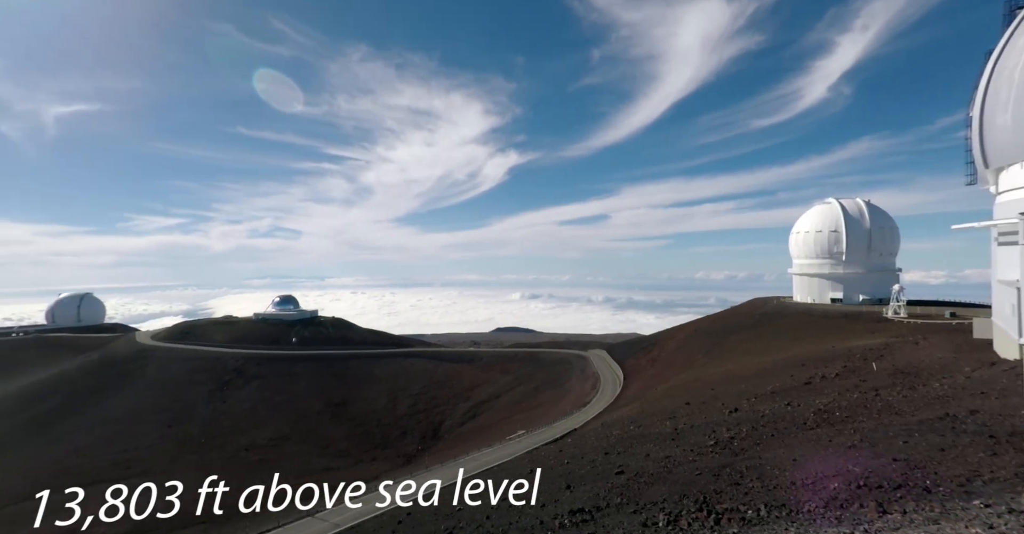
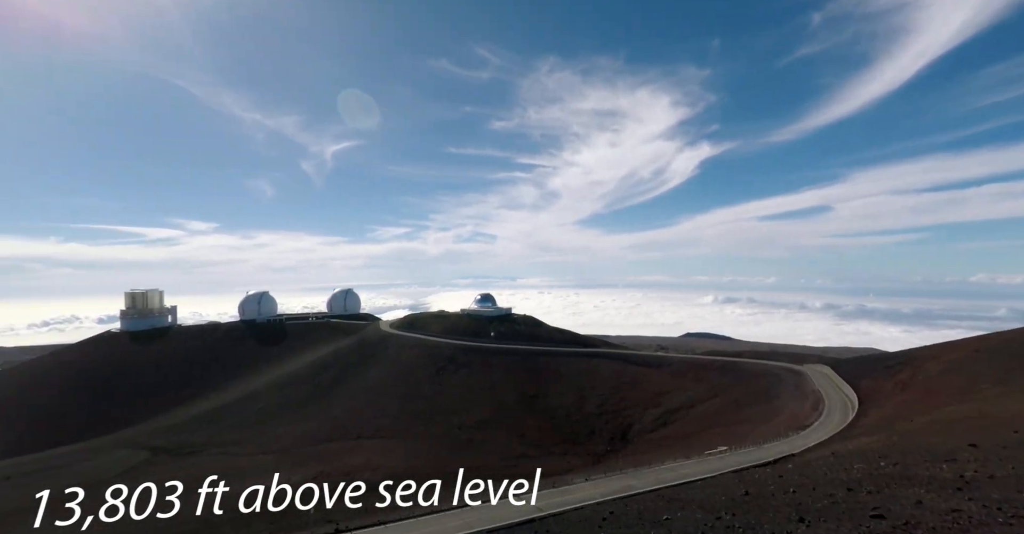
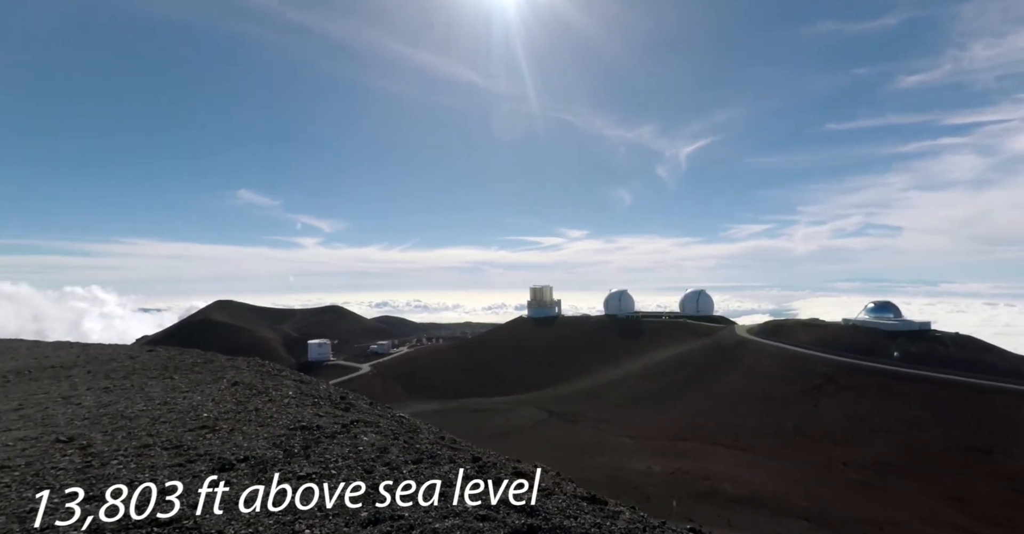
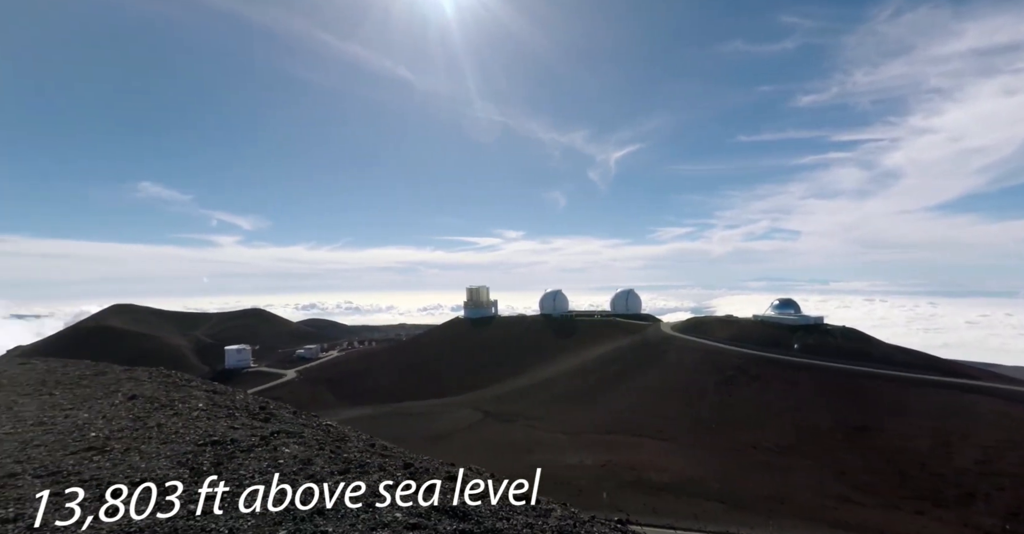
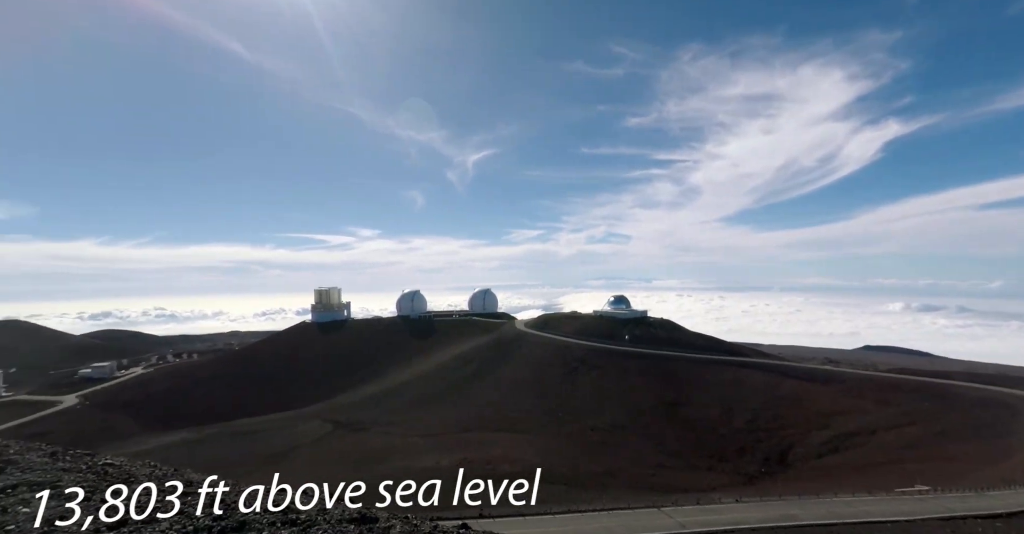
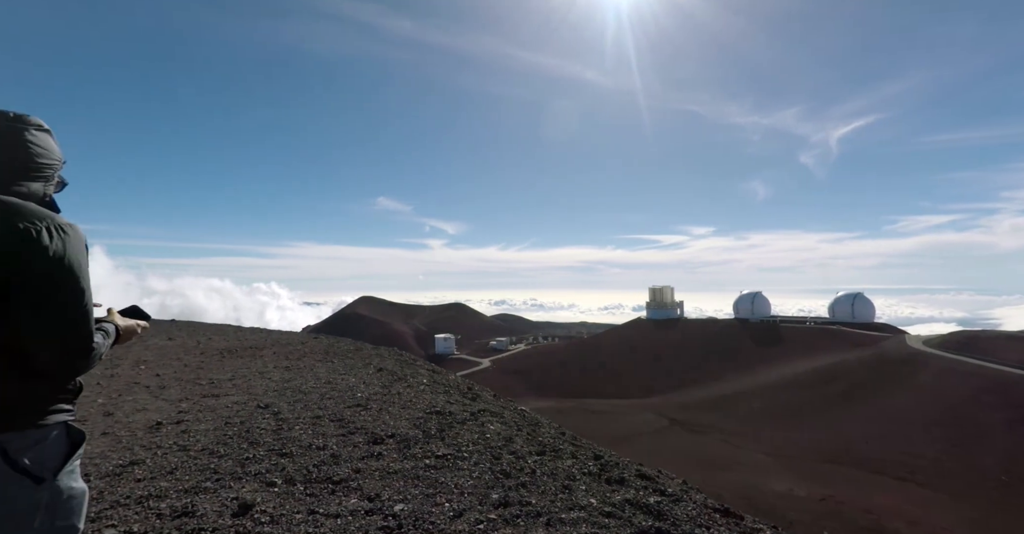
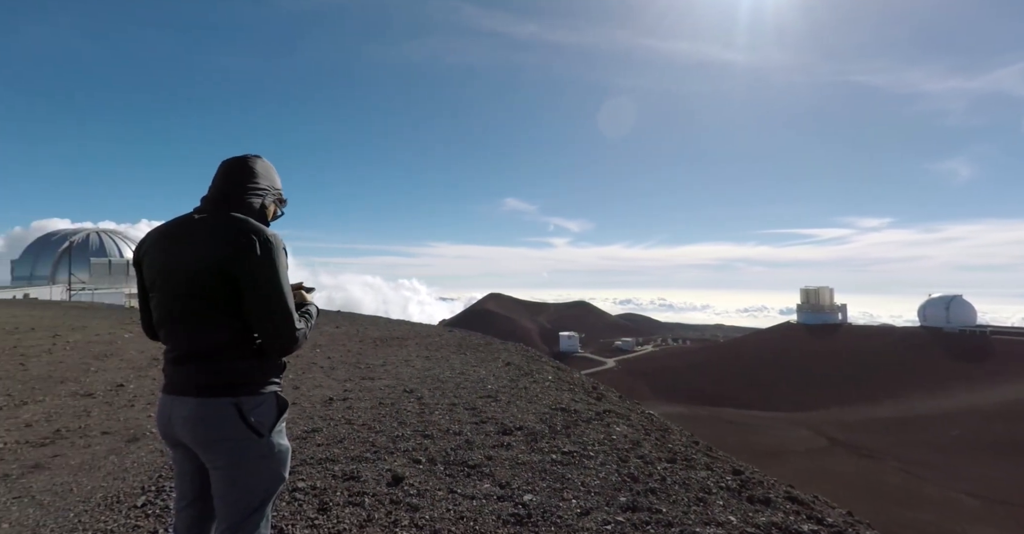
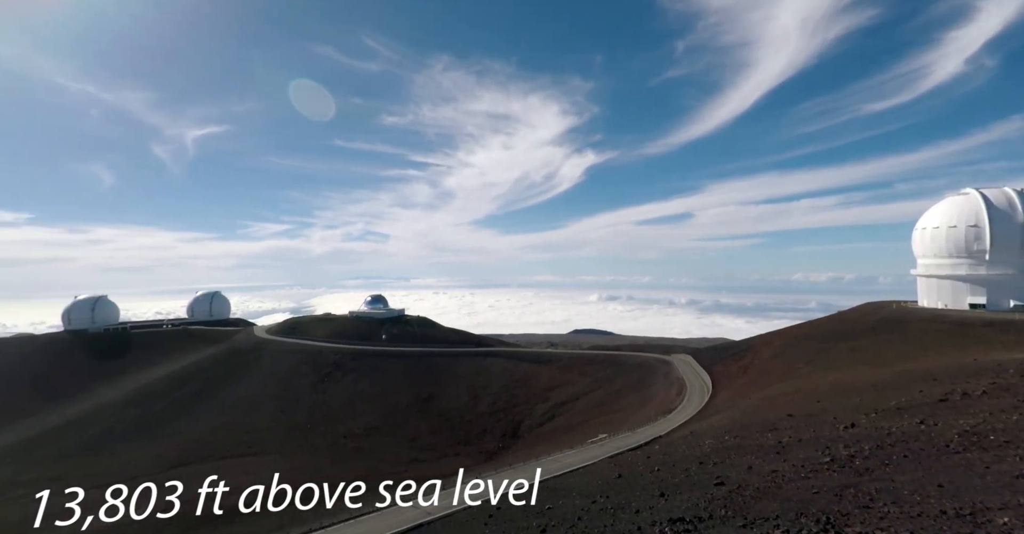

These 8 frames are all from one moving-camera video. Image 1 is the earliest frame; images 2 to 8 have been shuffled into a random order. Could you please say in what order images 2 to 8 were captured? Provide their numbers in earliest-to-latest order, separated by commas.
8, 2, 5, 4, 3, 6, 7
